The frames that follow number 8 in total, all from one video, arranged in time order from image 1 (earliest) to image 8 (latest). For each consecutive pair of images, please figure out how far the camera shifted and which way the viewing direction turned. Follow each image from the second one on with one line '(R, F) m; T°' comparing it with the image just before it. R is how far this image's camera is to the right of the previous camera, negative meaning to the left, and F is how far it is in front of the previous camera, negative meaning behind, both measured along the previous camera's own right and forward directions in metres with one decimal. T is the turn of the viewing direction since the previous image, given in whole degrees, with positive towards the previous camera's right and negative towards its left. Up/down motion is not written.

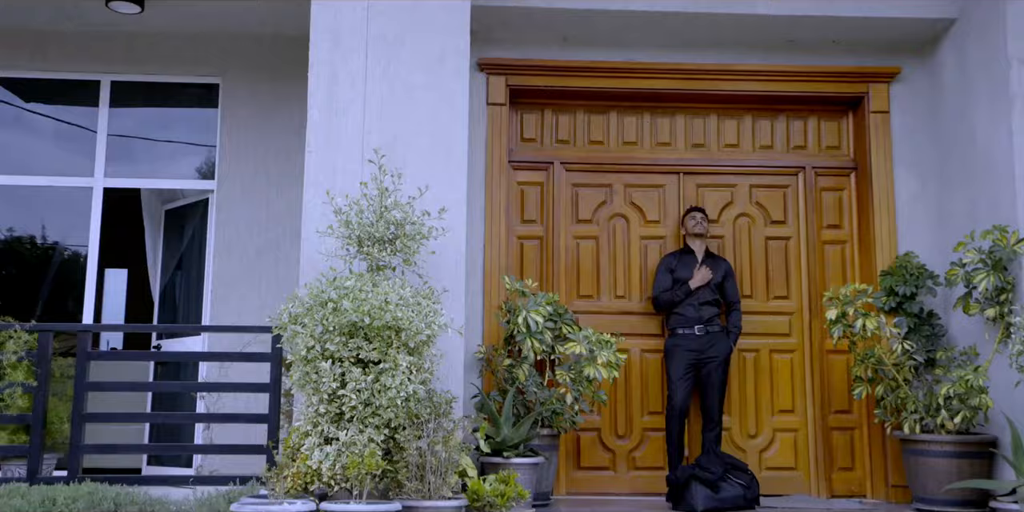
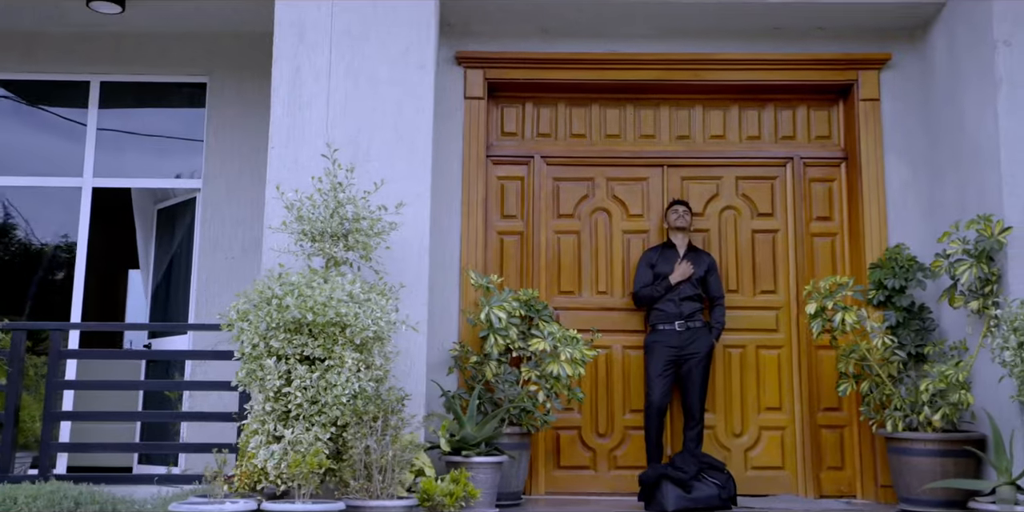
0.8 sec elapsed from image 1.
(+0.4, +0.1) m; -3°
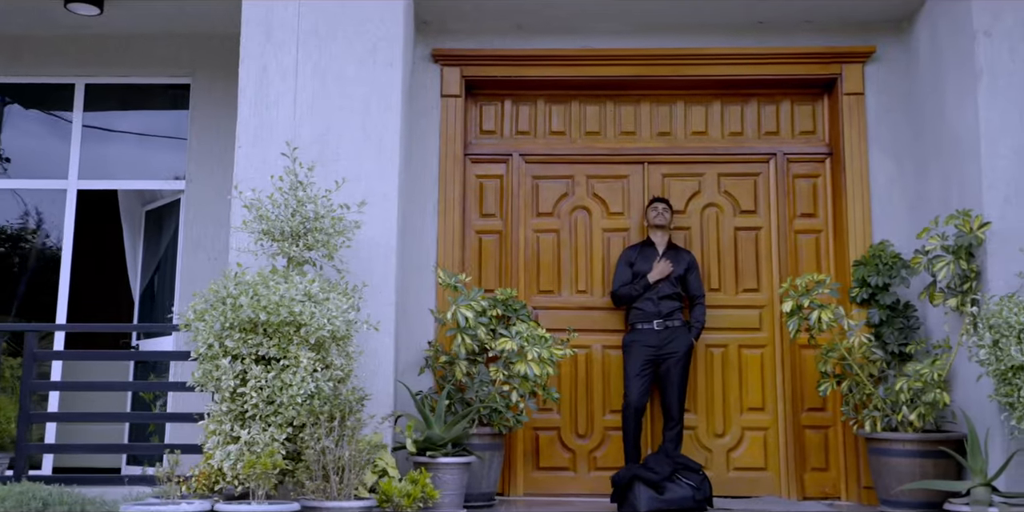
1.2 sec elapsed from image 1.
(+0.3, +0.1) m; -1°
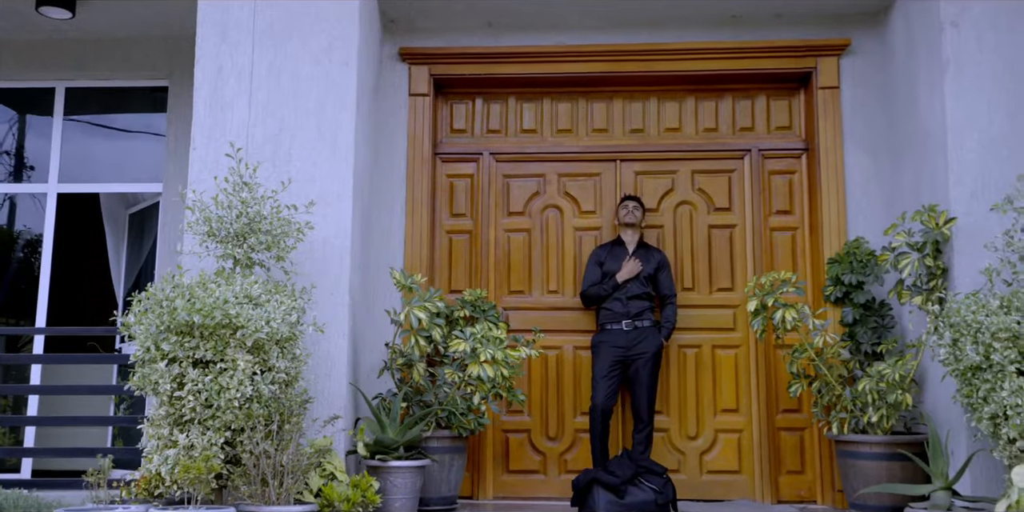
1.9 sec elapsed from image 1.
(+0.3, +0.1) m; -2°
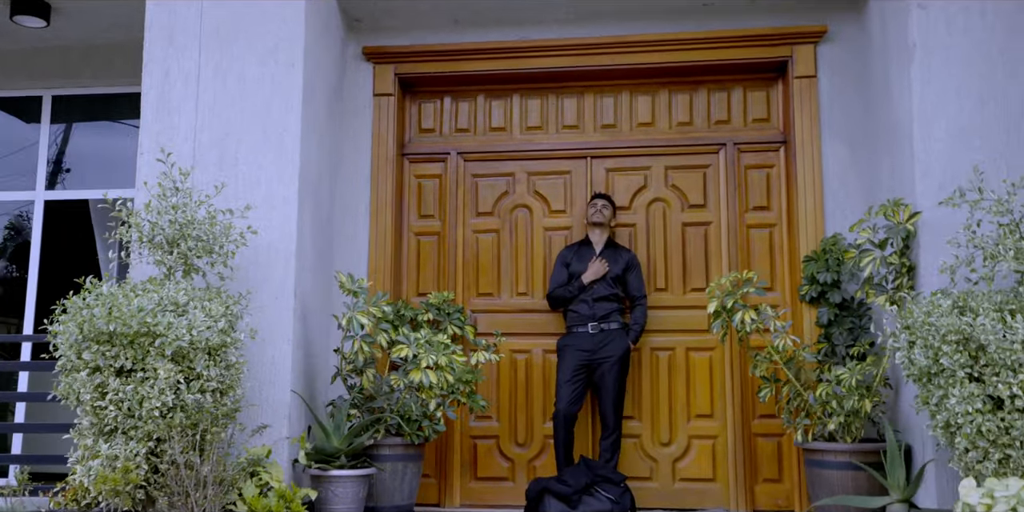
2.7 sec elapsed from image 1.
(+0.5, +0.2) m; -3°
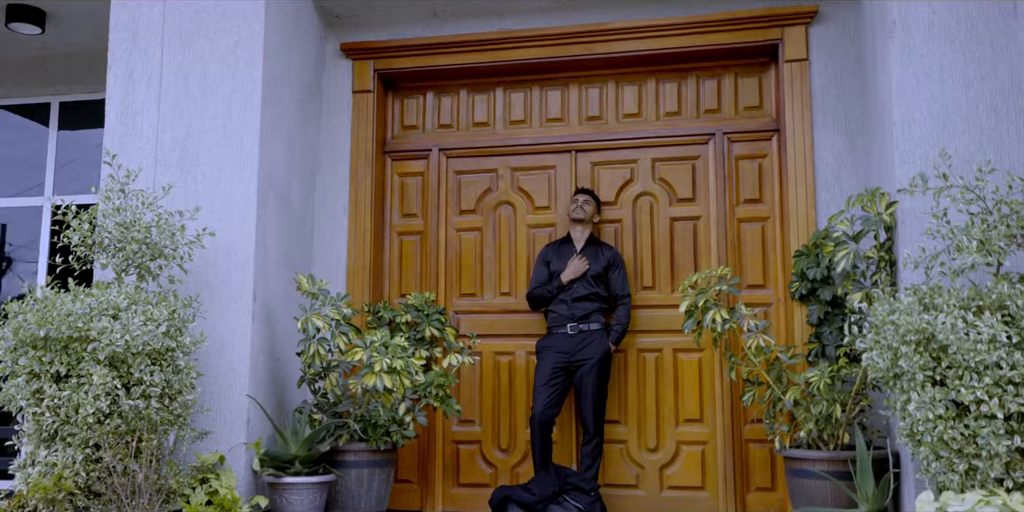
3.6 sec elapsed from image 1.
(+0.5, +0.2) m; -4°
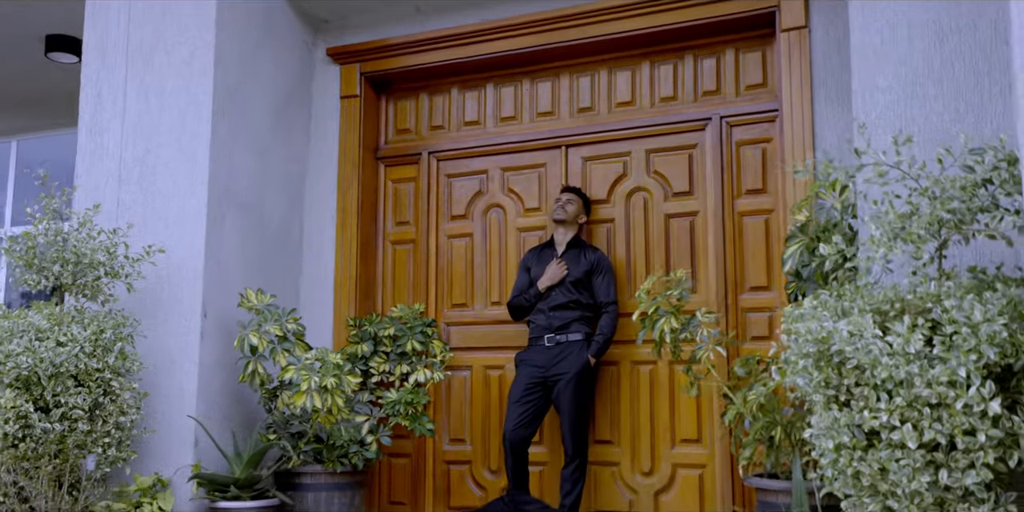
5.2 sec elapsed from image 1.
(+1.0, +0.4) m; -11°
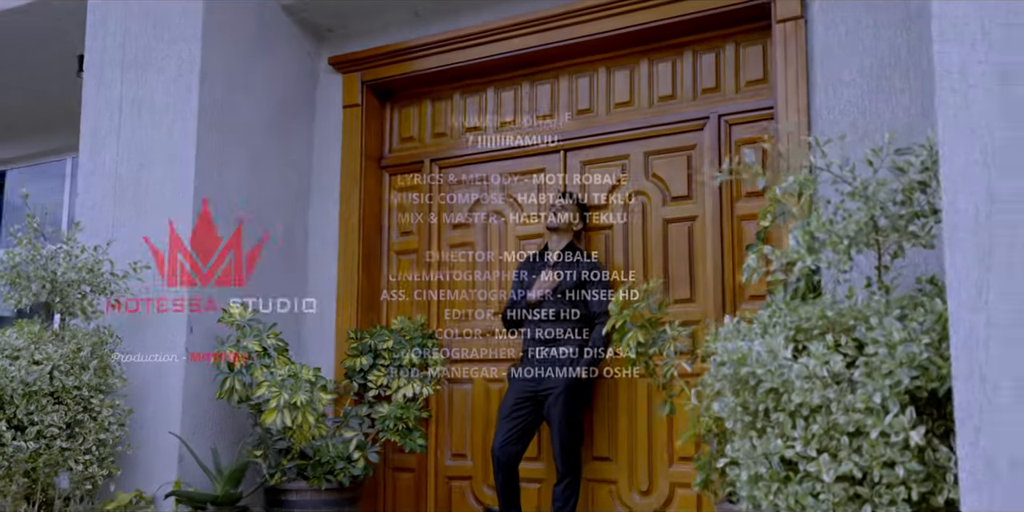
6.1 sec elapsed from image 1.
(+0.5, +0.2) m; -6°
